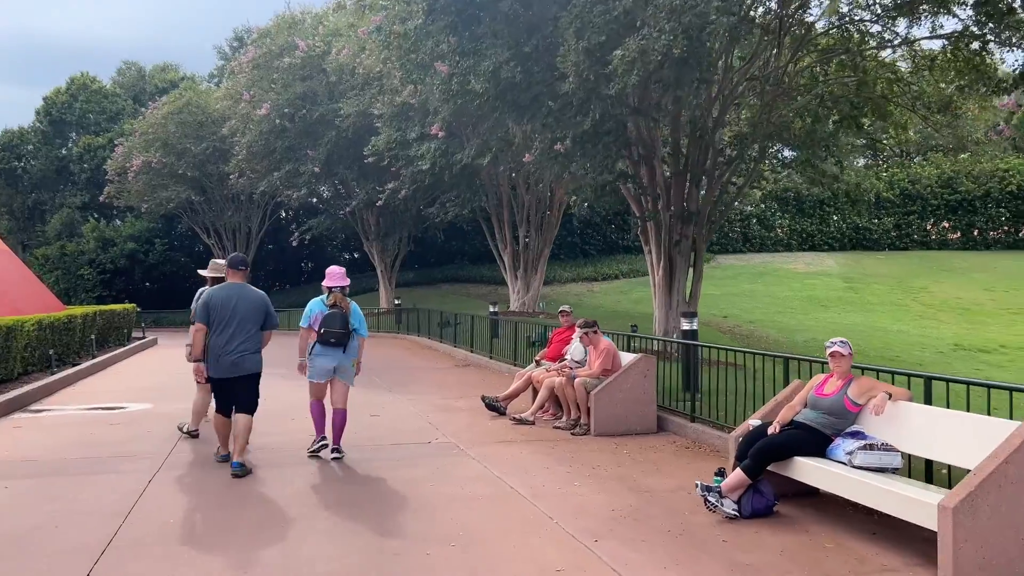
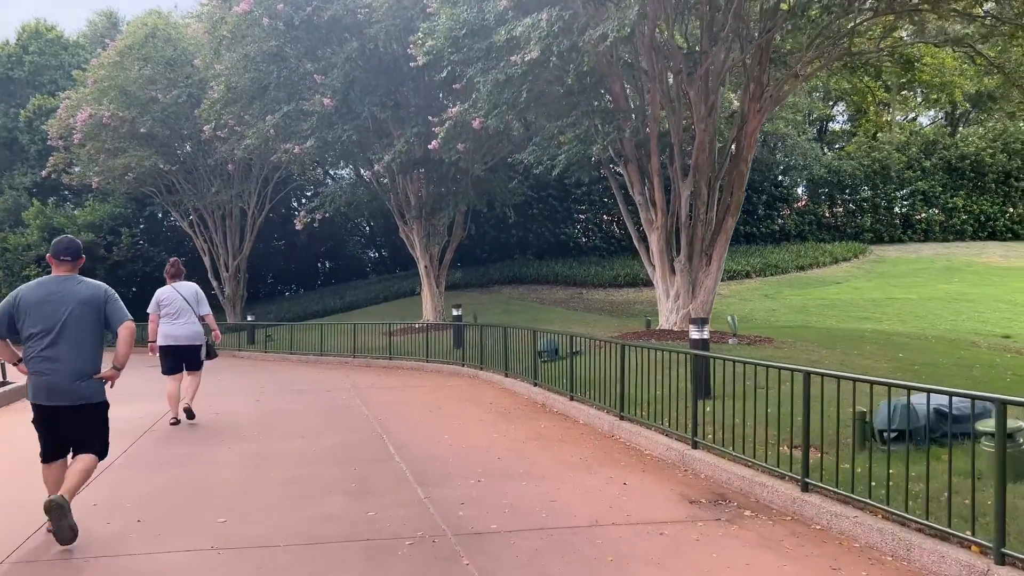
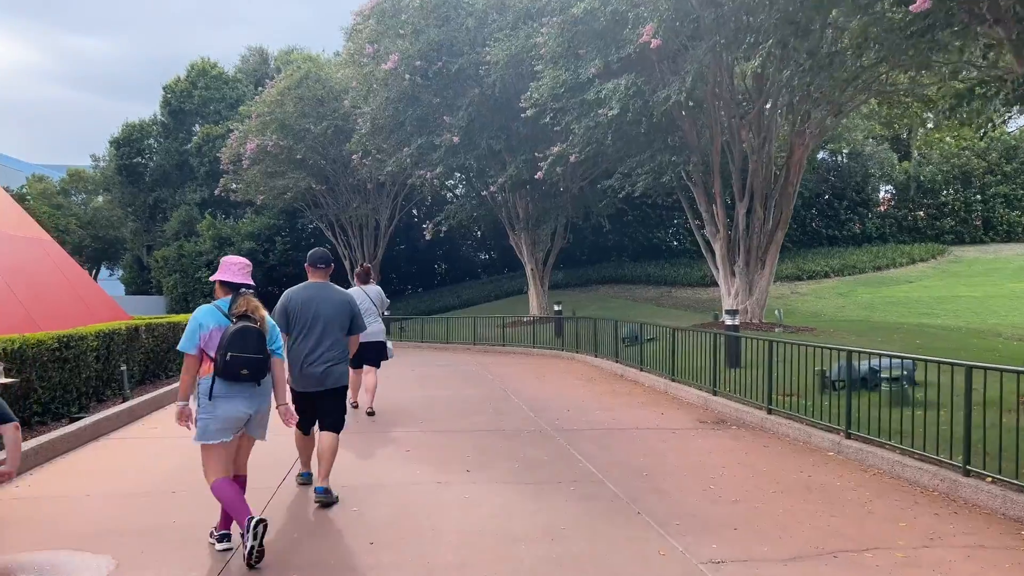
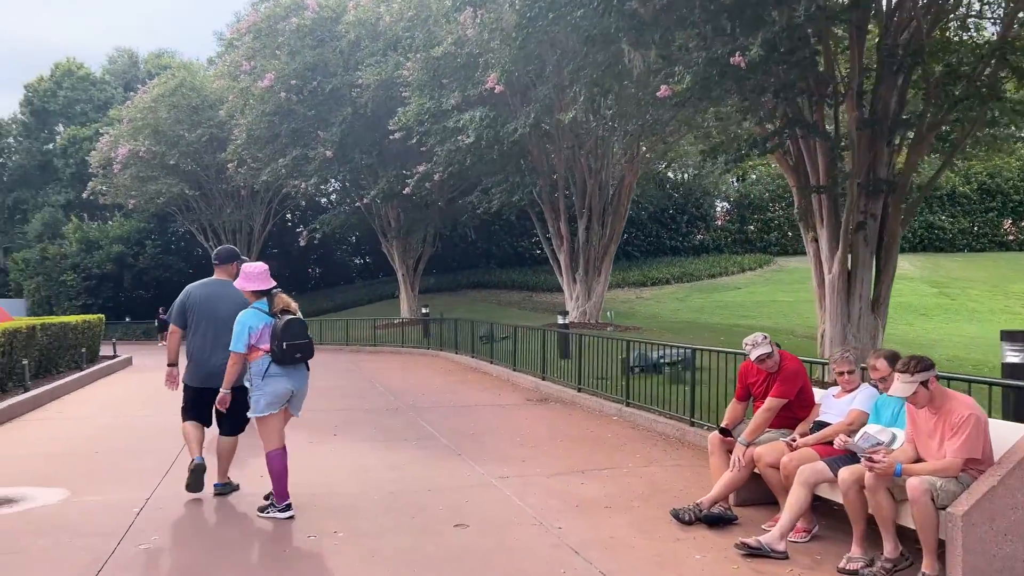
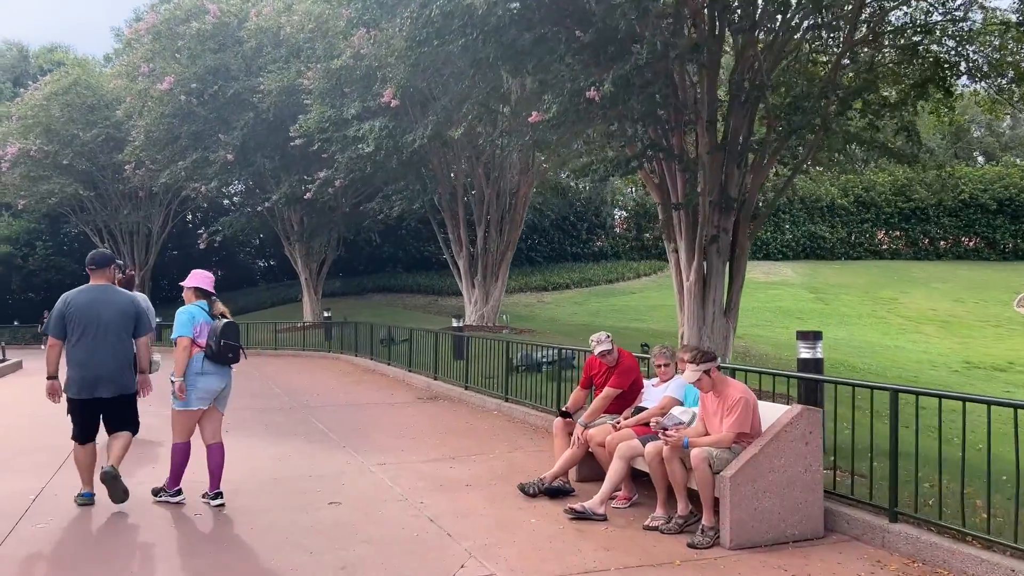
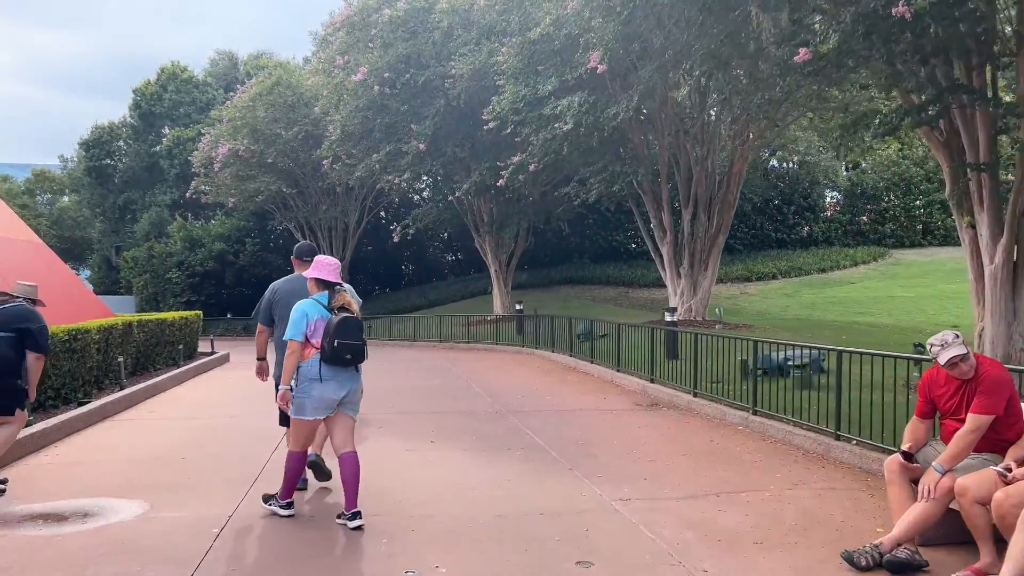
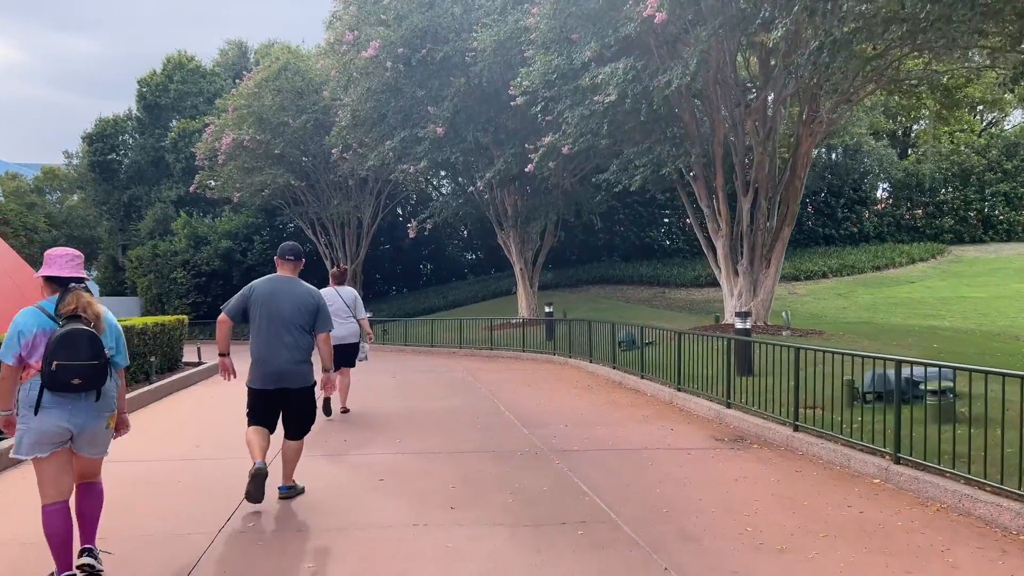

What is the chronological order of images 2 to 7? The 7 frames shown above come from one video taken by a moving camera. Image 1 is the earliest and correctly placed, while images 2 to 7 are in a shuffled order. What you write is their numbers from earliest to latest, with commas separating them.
5, 4, 6, 3, 7, 2
